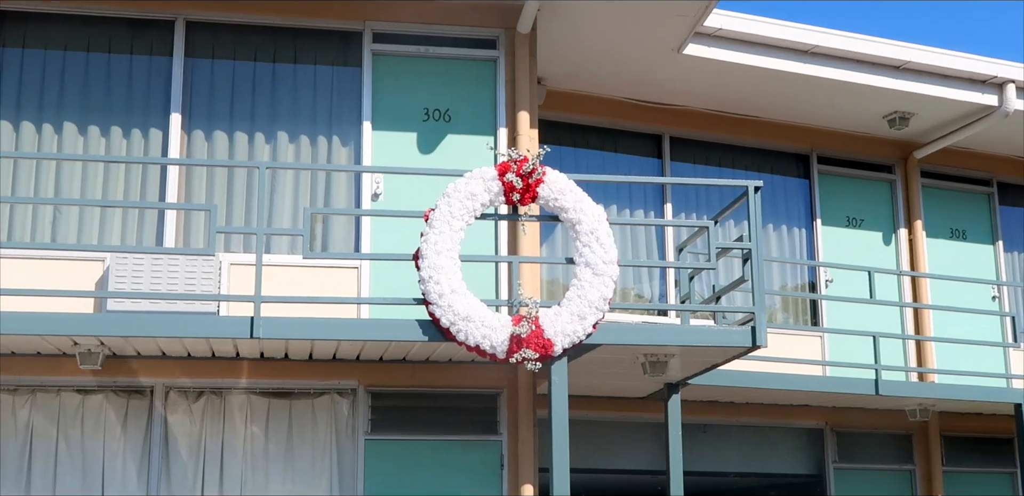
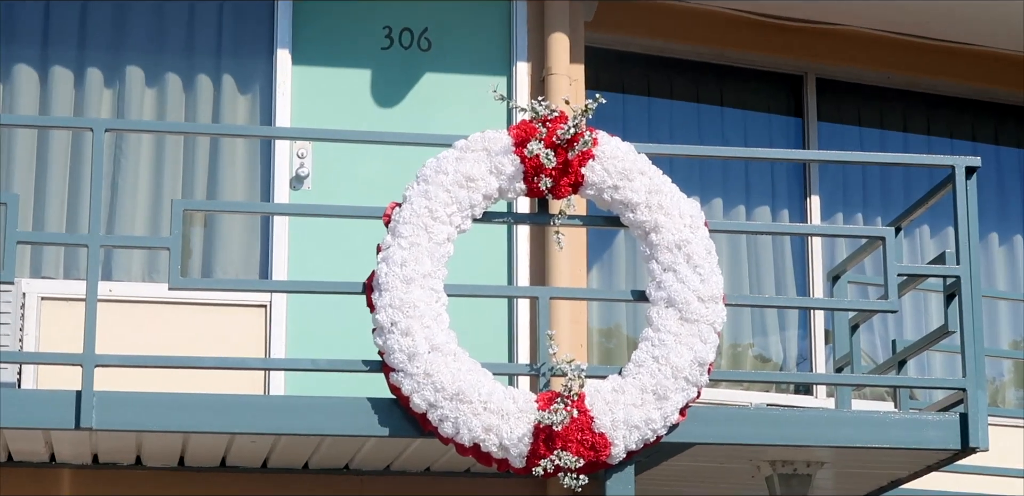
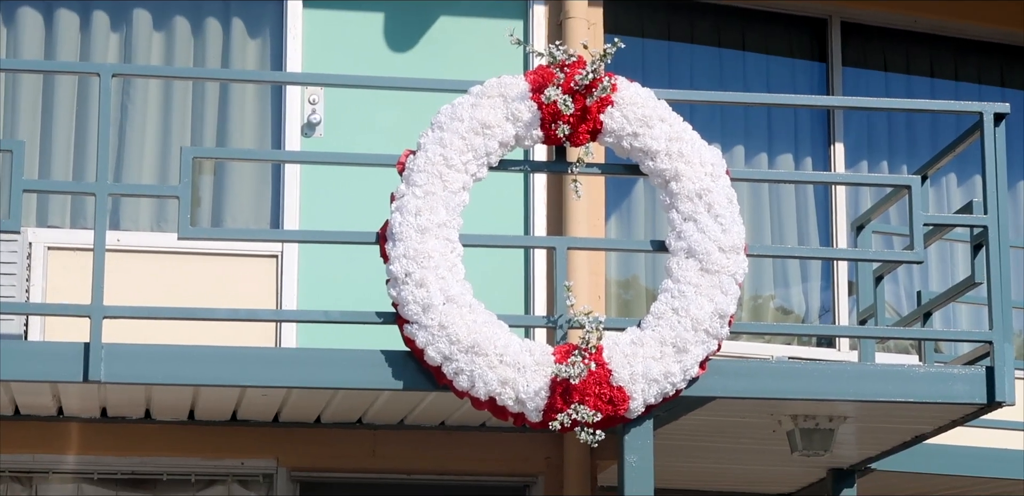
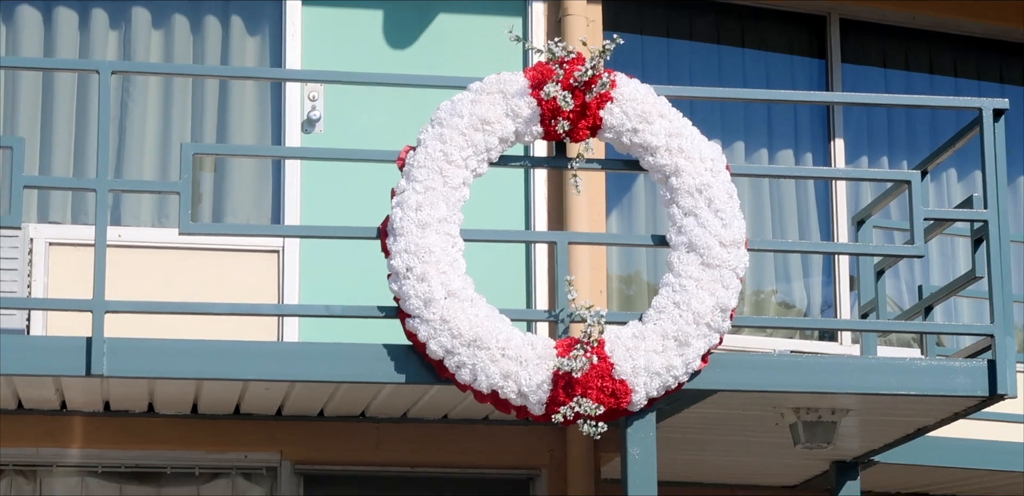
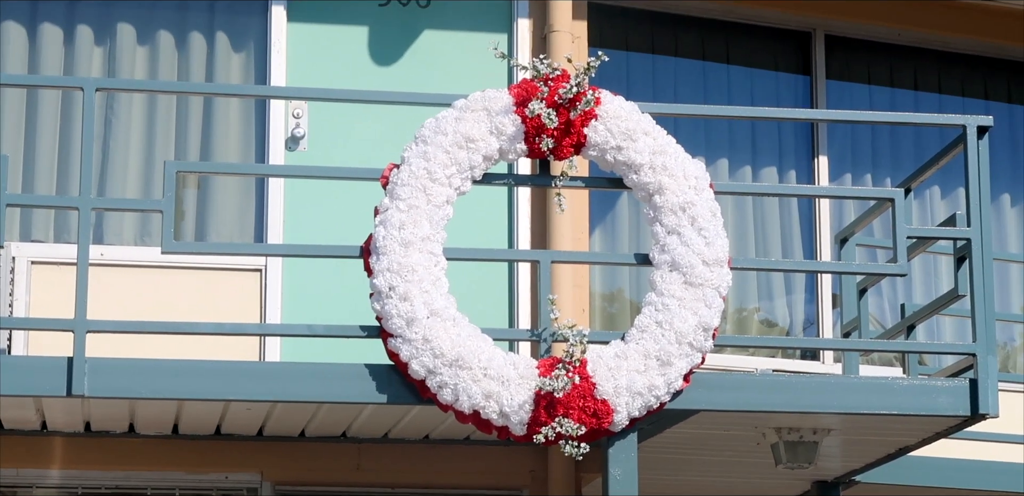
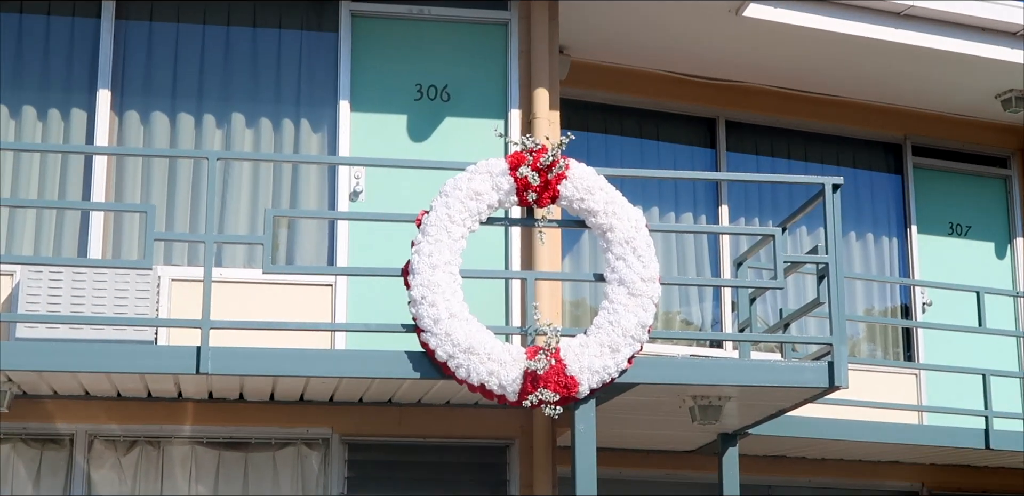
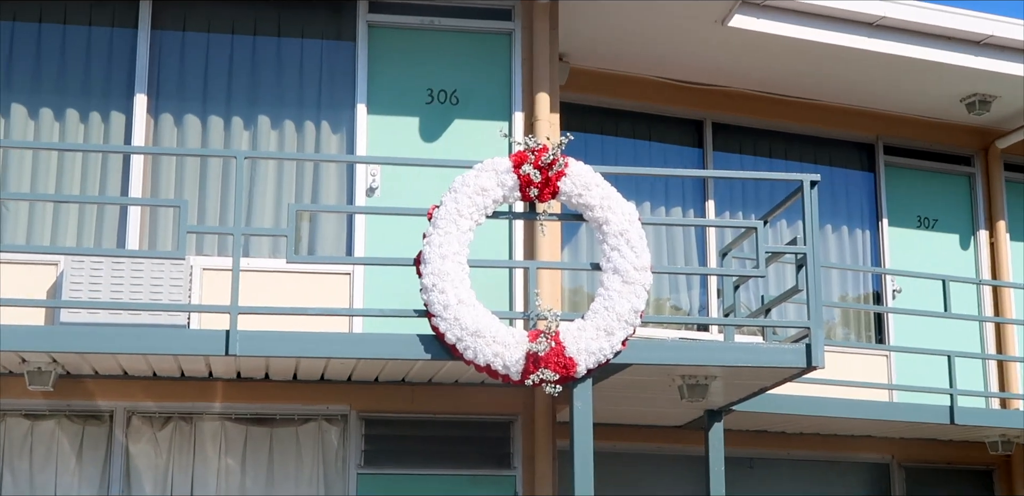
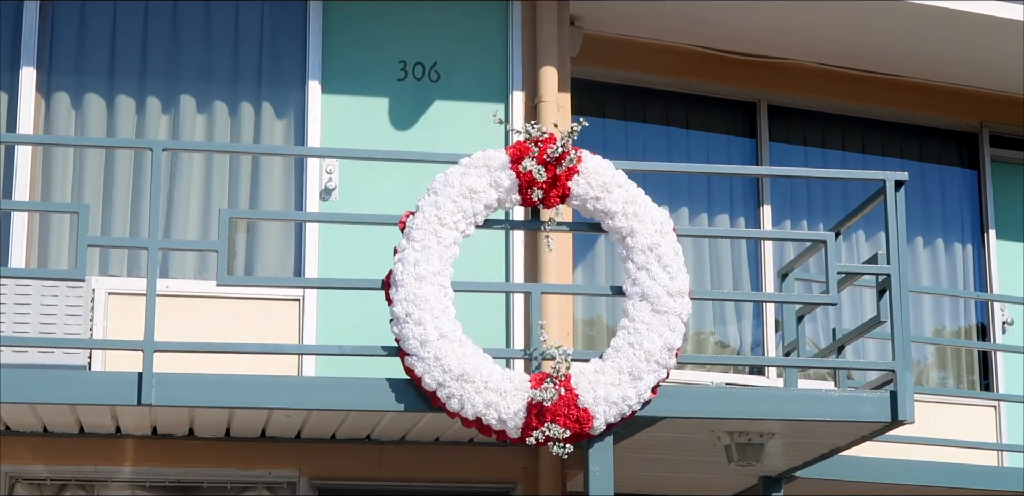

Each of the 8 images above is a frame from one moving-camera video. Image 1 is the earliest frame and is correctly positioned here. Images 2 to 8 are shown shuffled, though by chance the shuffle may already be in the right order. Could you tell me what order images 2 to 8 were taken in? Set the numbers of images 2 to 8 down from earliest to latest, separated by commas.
7, 6, 8, 2, 3, 5, 4
